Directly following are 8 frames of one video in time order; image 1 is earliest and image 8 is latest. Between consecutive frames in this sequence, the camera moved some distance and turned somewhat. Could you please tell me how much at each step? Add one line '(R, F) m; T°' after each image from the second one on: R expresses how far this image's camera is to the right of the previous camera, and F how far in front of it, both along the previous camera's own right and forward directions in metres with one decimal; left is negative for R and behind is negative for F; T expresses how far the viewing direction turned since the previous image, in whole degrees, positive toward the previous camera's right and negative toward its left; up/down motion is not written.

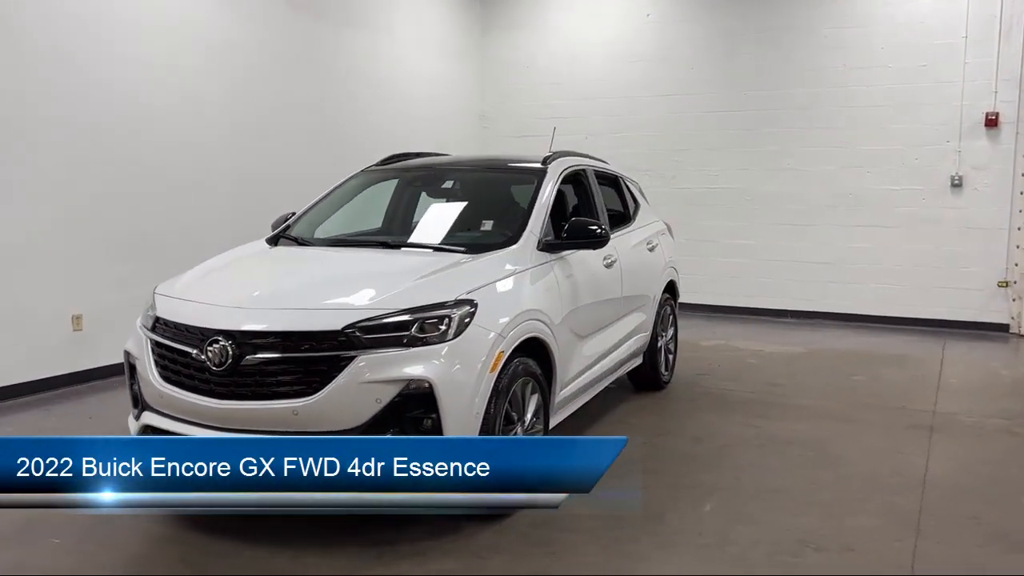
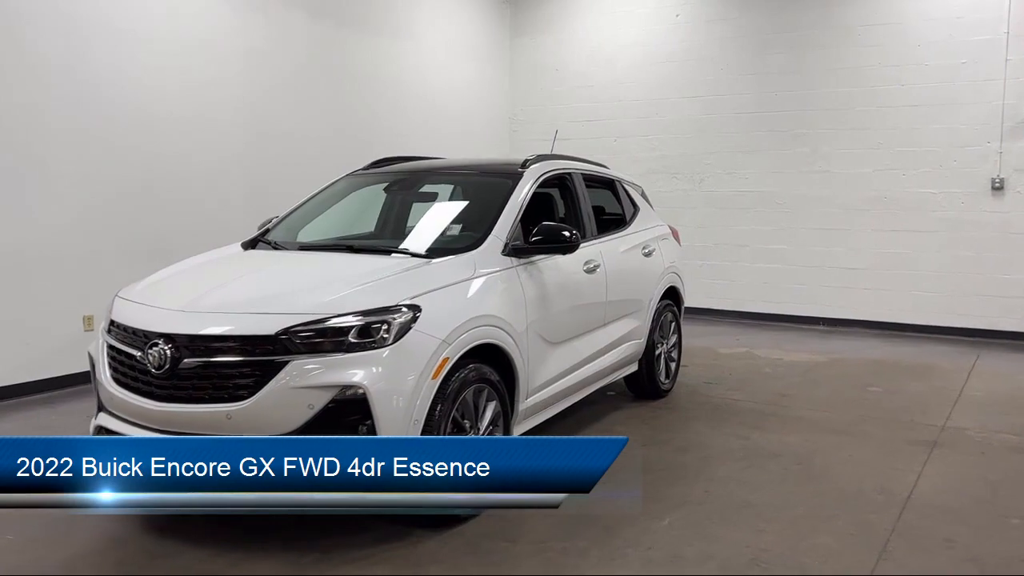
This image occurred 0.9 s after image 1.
(+0.4, +0.1) m; -4°
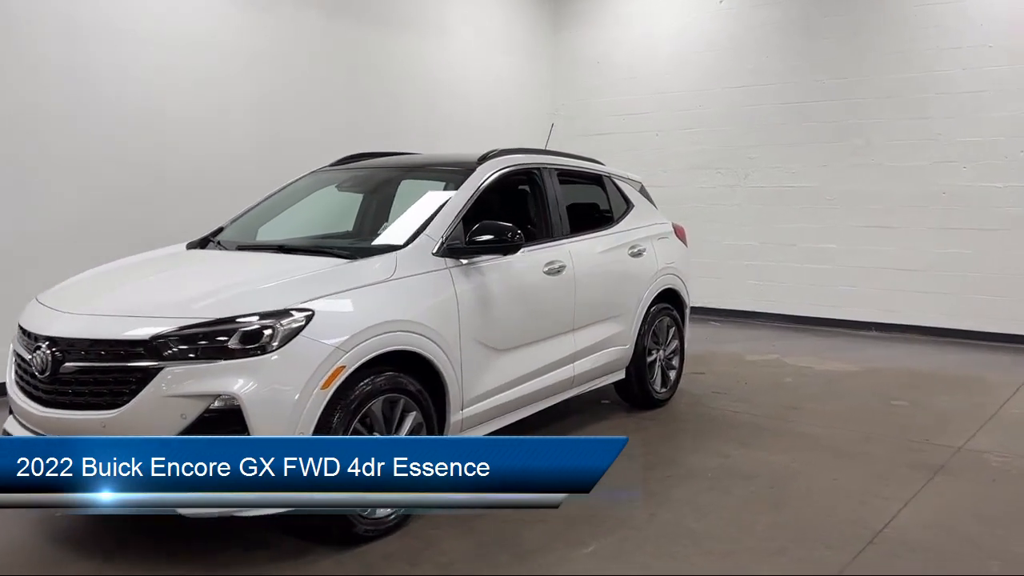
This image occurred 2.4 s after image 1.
(+0.7, +0.3) m; -7°
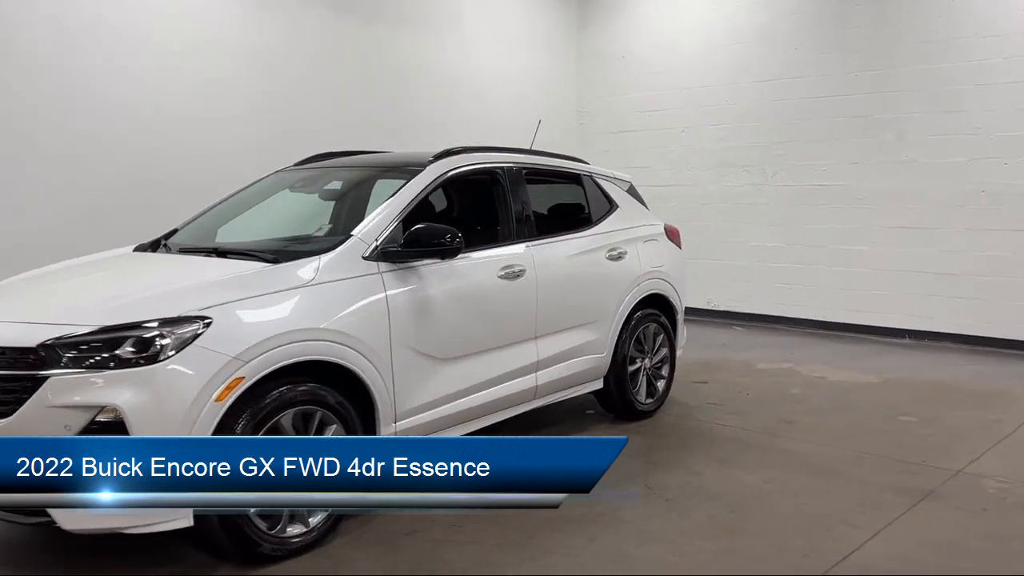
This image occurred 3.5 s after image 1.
(+0.5, +0.2) m; -5°
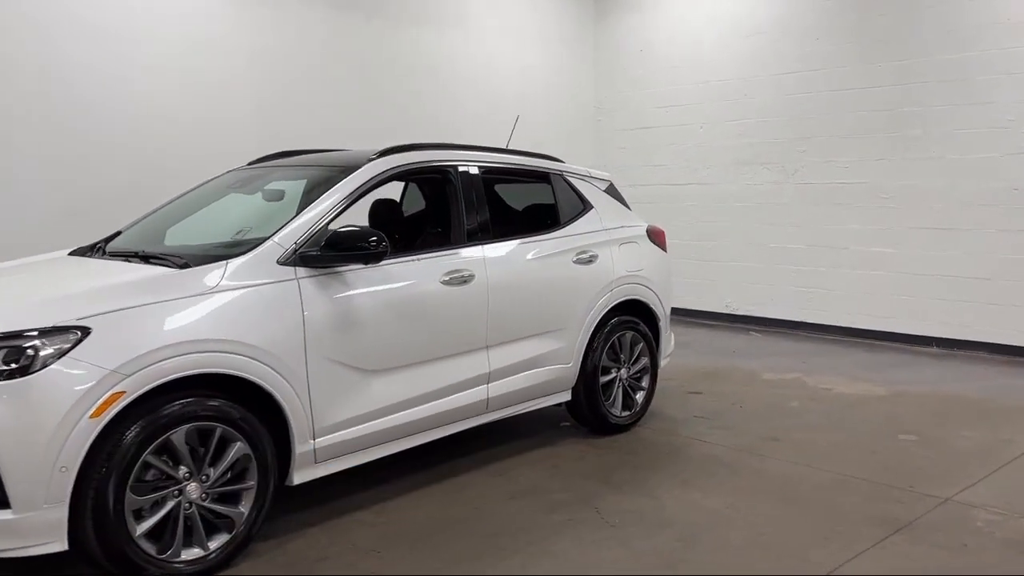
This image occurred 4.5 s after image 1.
(+0.5, +0.3) m; -4°
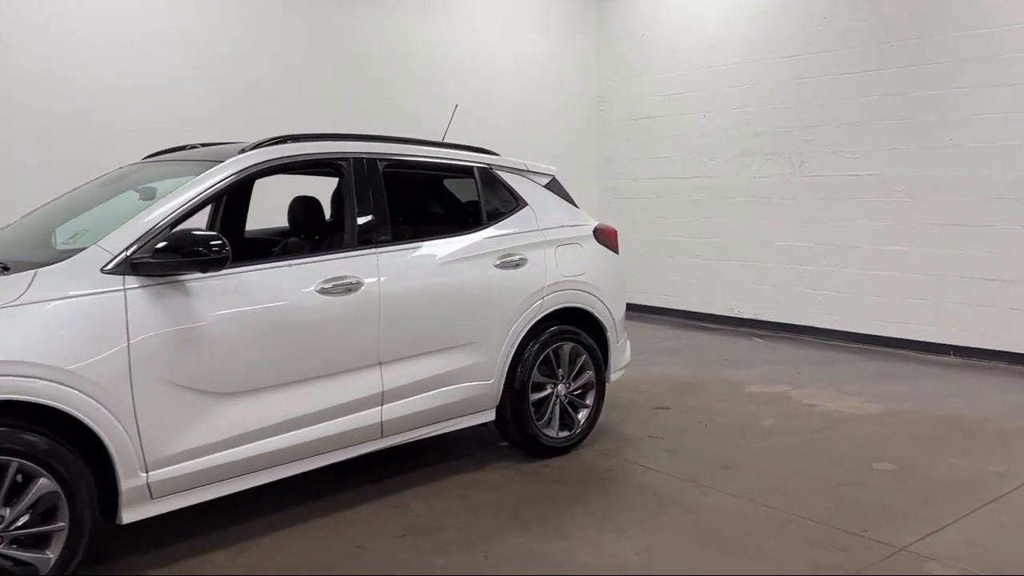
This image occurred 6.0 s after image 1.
(+0.6, +0.5) m; -4°
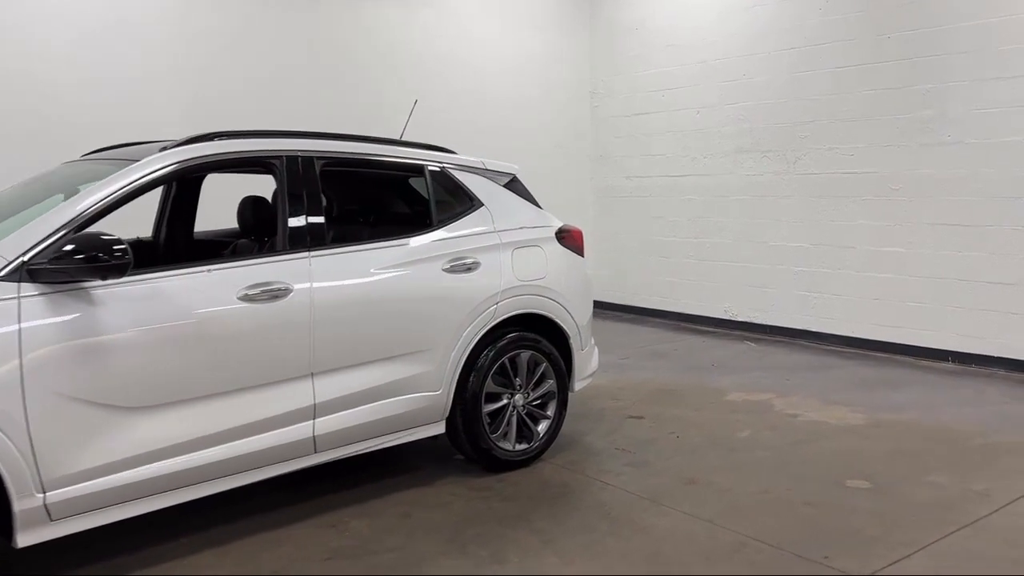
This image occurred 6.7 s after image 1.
(+0.3, +0.2) m; -1°
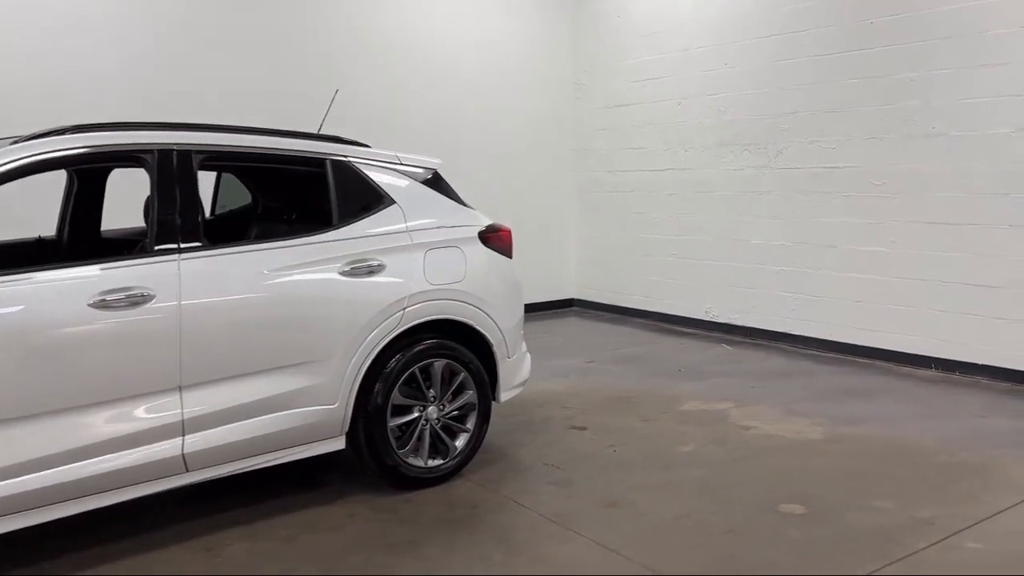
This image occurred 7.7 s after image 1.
(+0.5, +0.3) m; -2°
